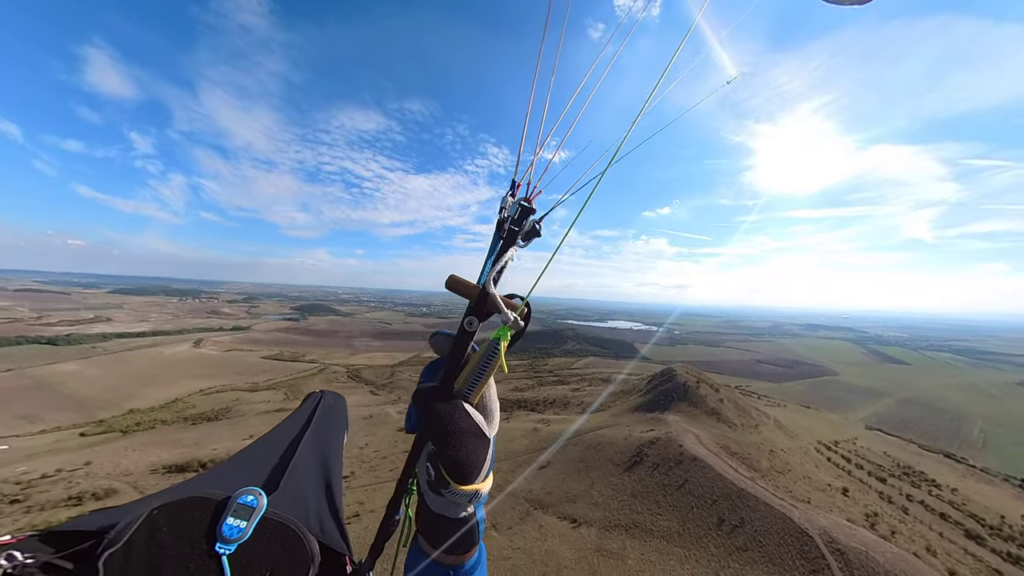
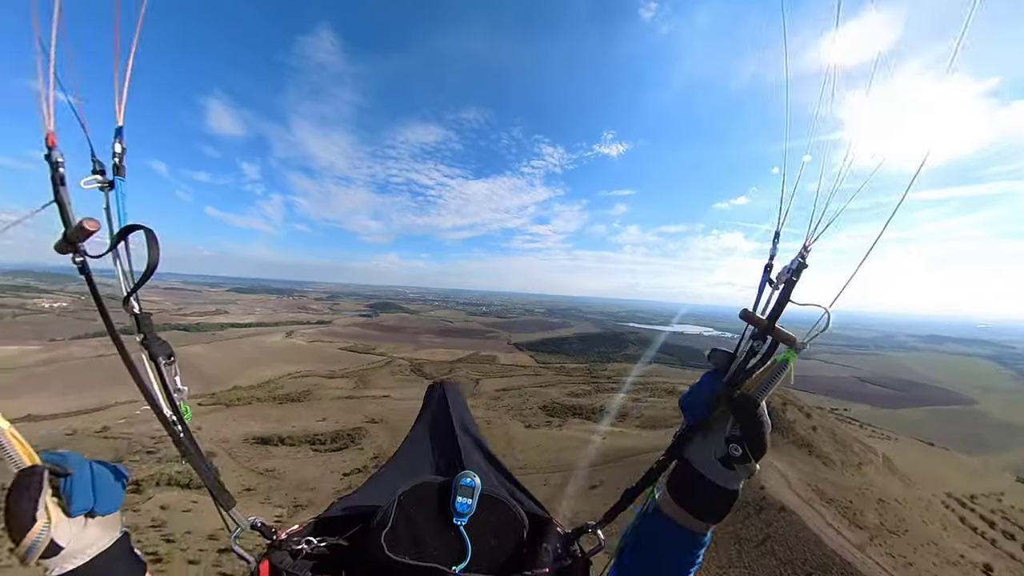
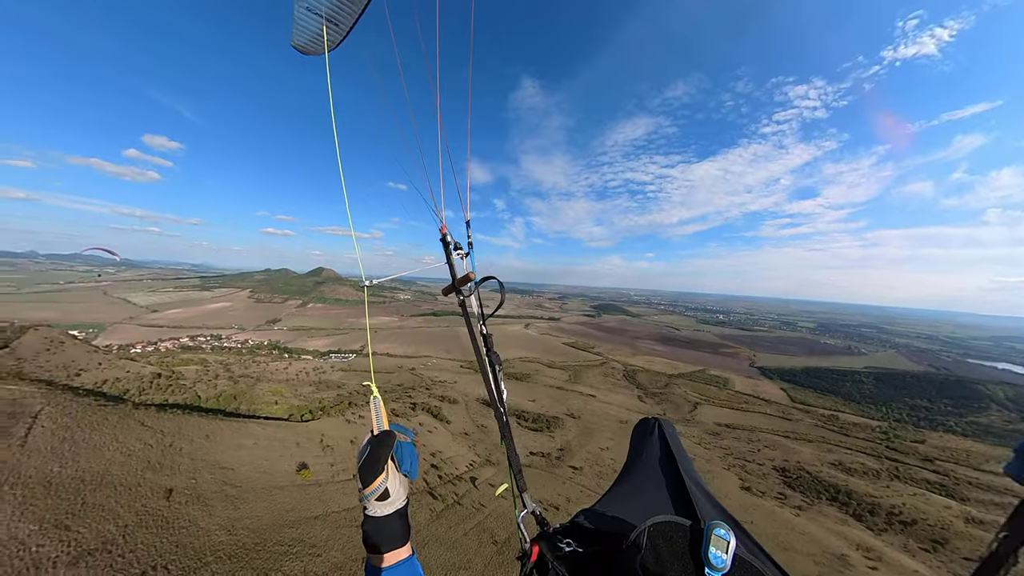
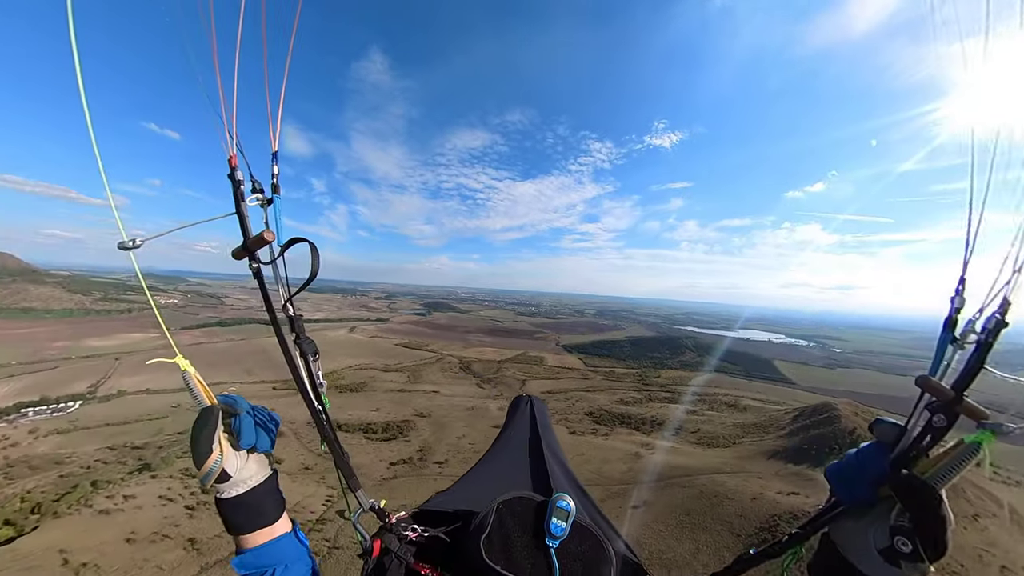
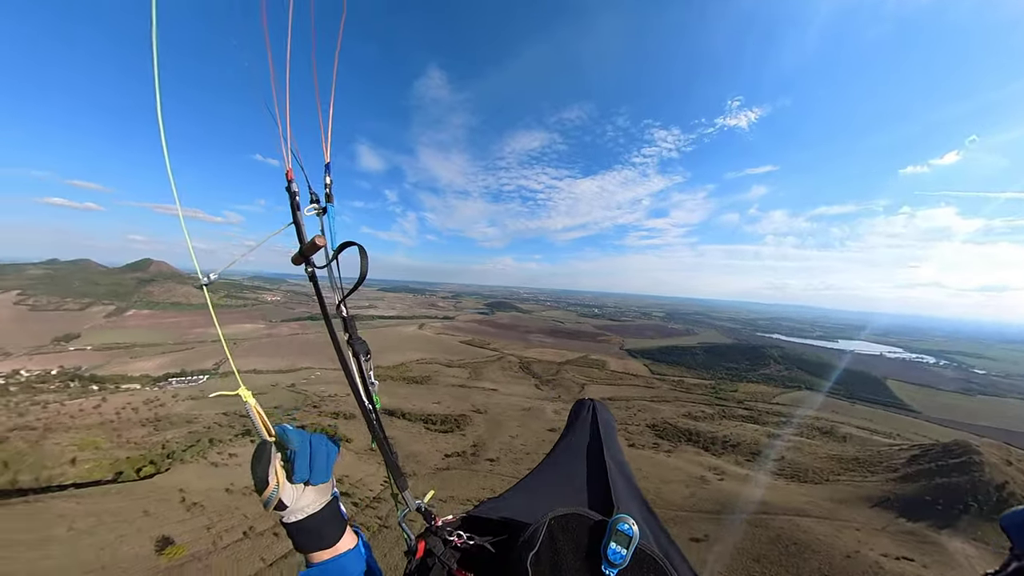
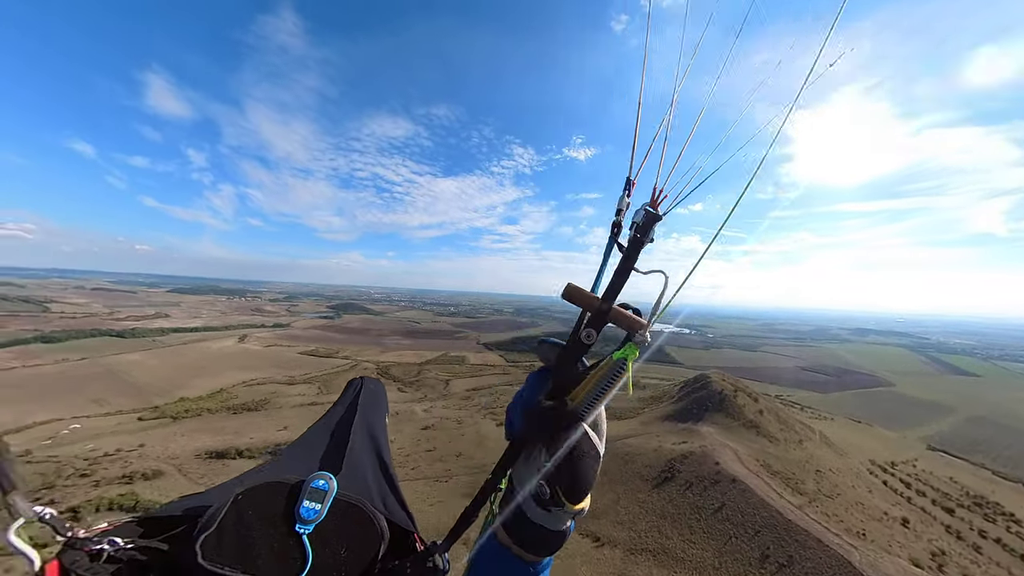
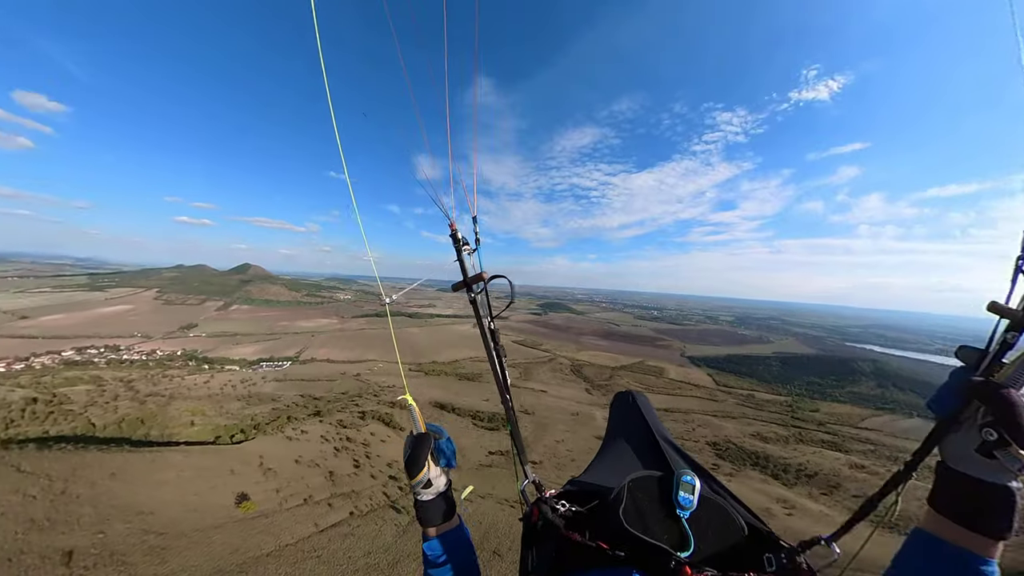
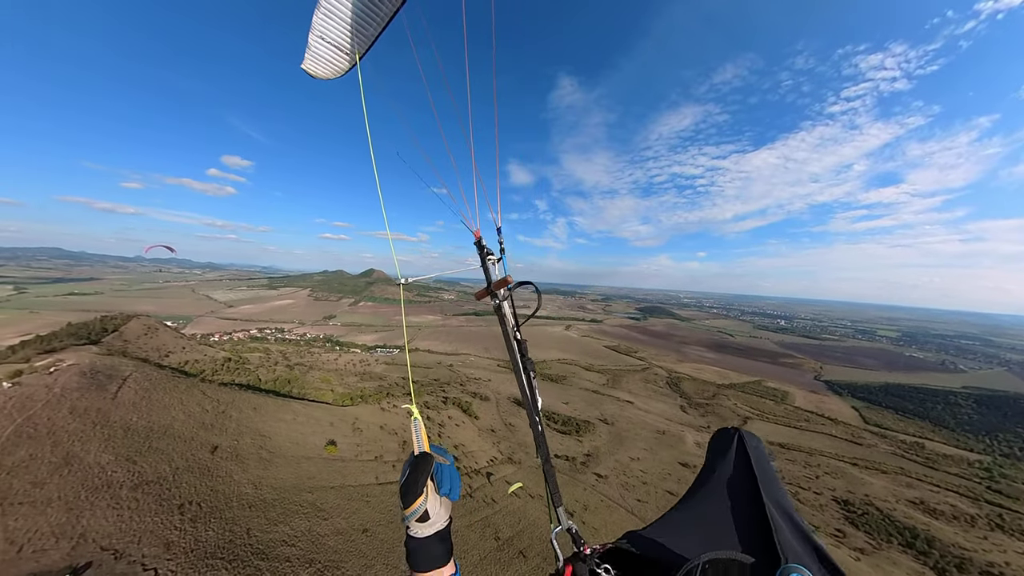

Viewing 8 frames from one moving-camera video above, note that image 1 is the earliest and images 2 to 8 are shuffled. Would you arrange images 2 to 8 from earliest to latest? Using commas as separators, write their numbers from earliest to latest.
6, 2, 4, 5, 7, 3, 8
